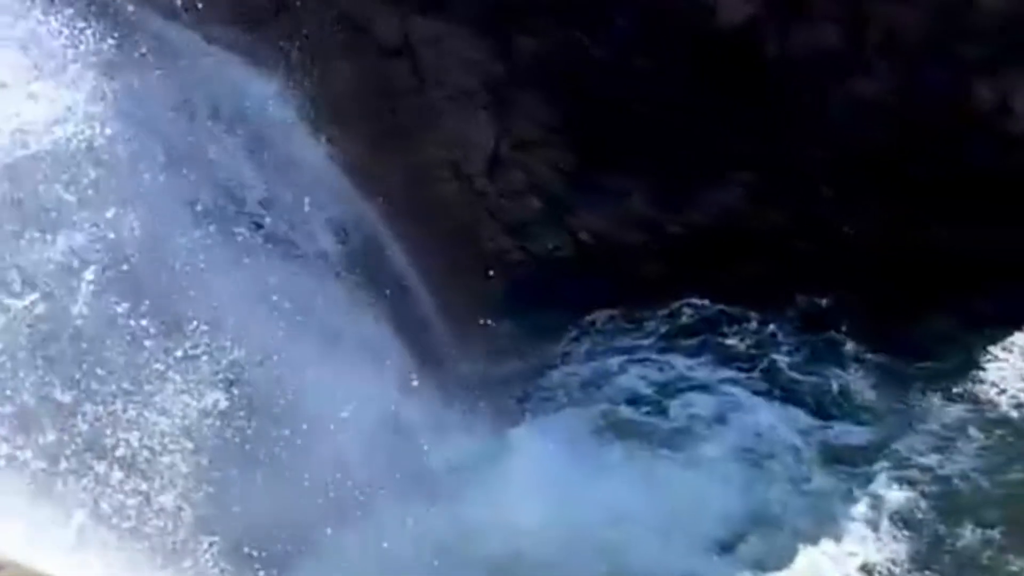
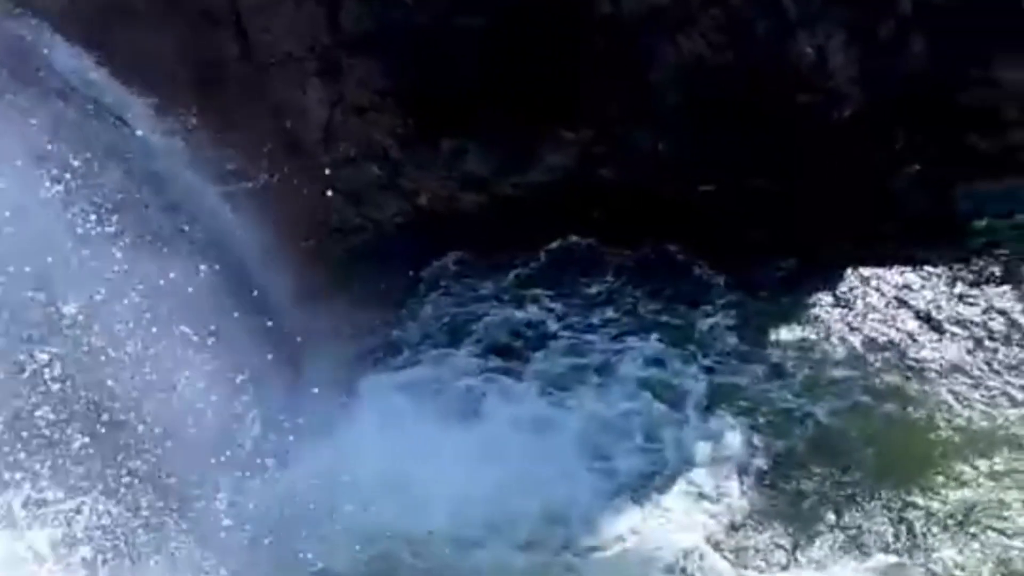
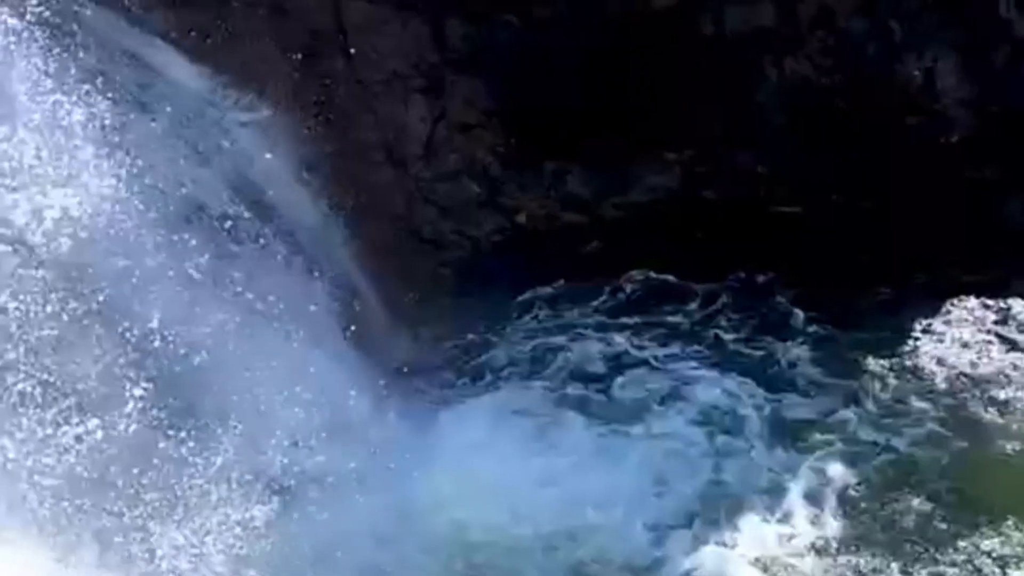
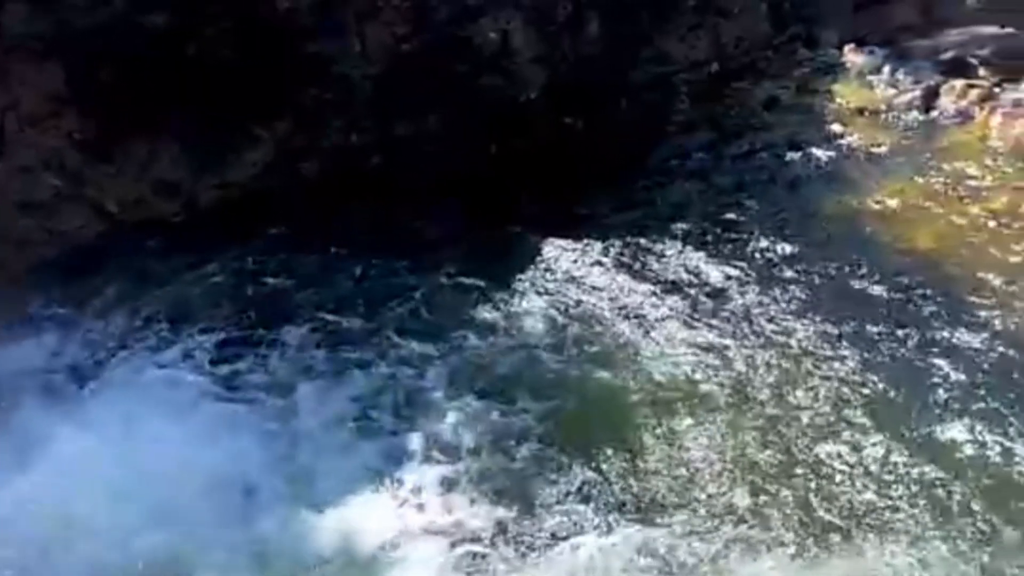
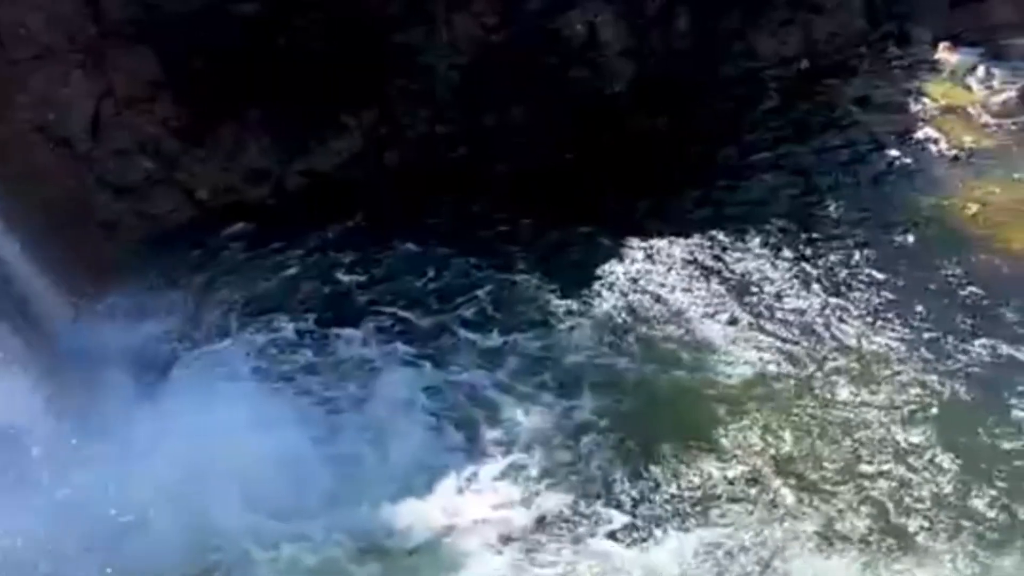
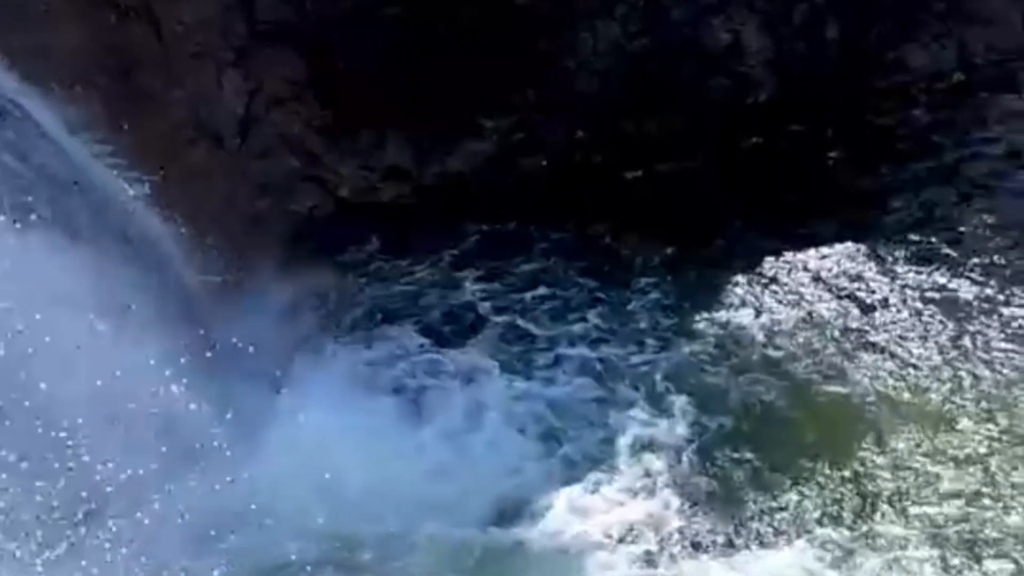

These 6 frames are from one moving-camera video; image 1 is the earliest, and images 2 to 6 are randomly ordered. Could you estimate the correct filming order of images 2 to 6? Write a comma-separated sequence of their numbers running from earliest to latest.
3, 2, 6, 5, 4
